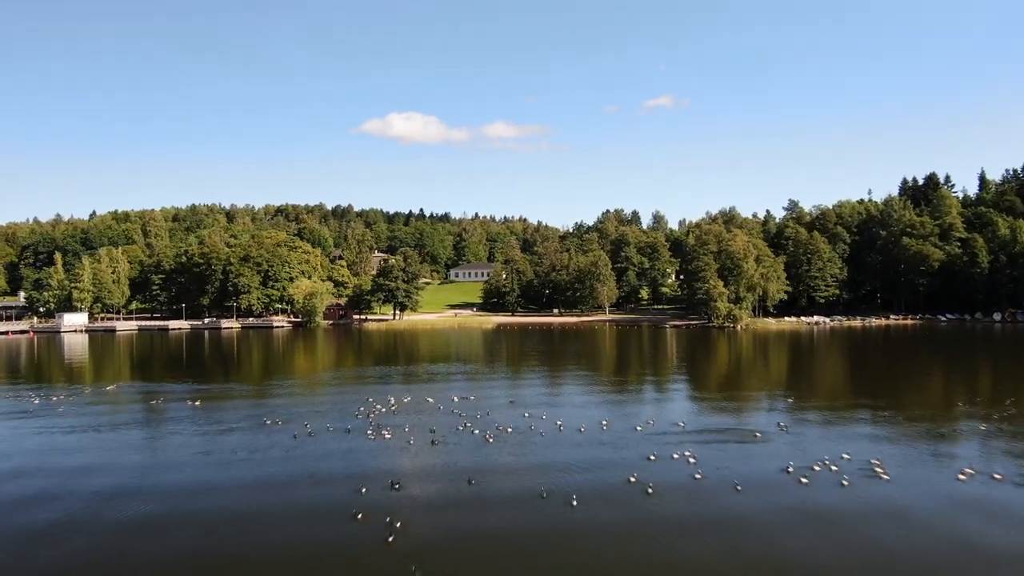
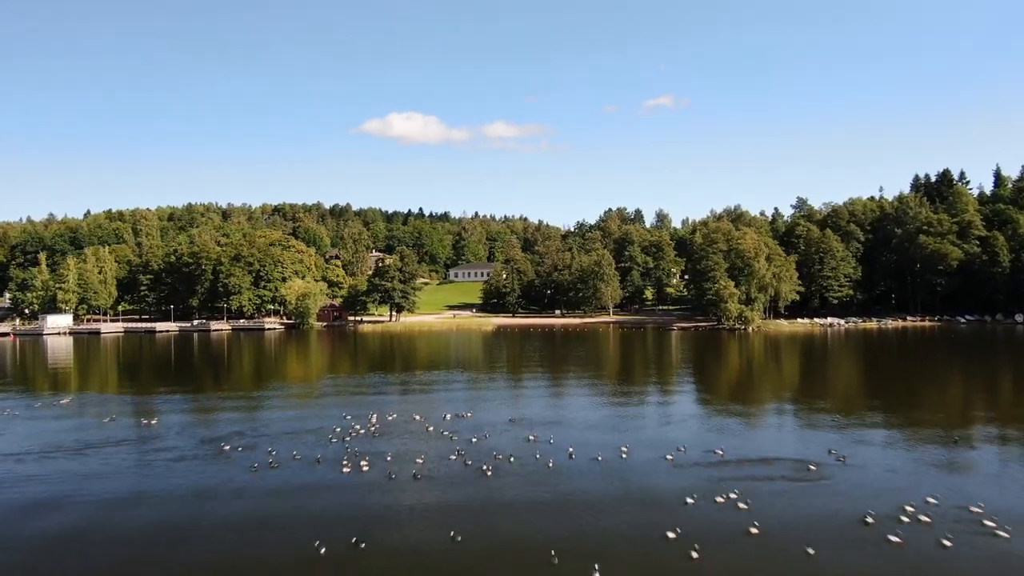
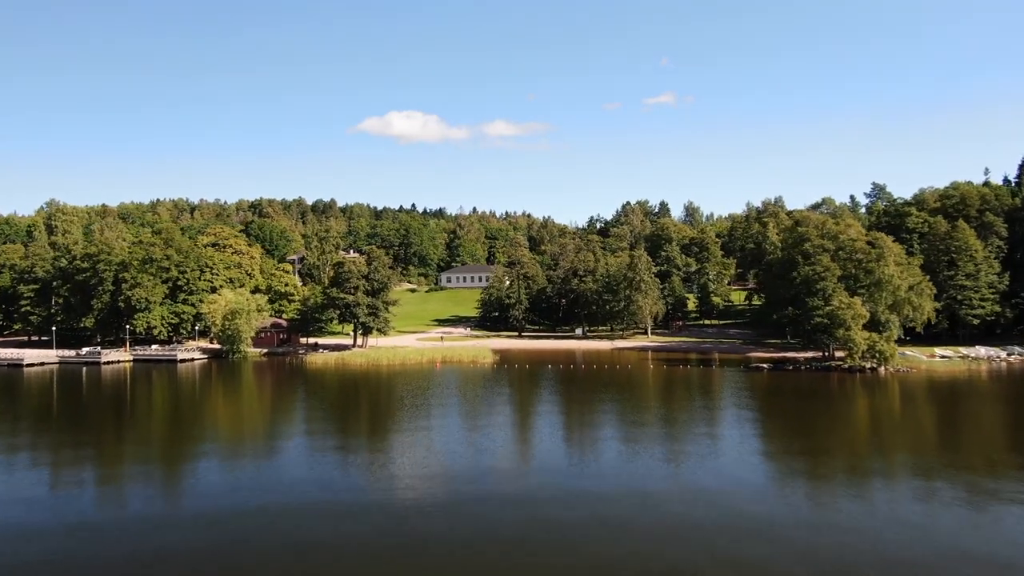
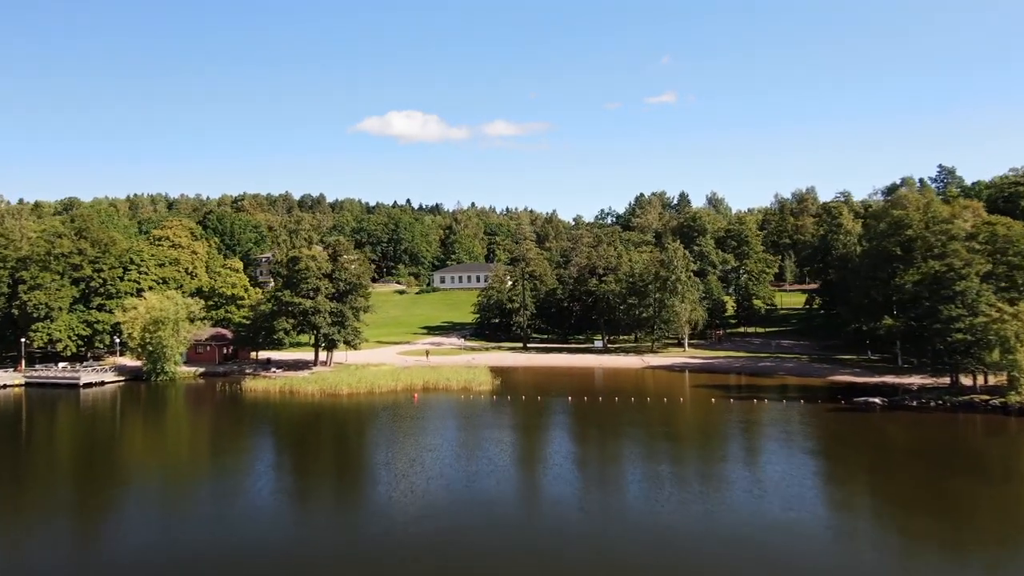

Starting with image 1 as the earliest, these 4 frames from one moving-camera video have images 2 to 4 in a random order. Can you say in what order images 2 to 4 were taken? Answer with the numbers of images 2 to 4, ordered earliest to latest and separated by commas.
2, 3, 4
